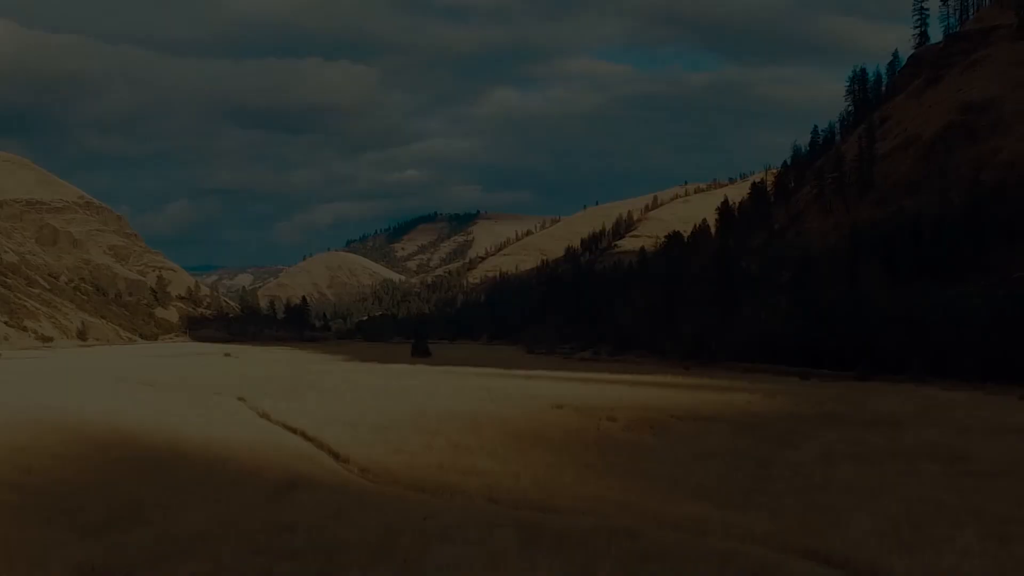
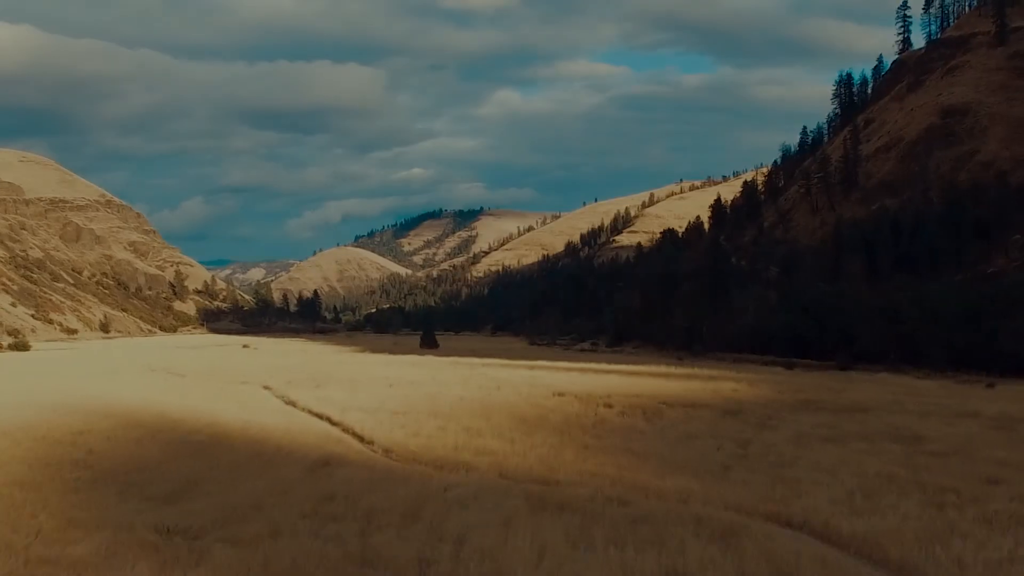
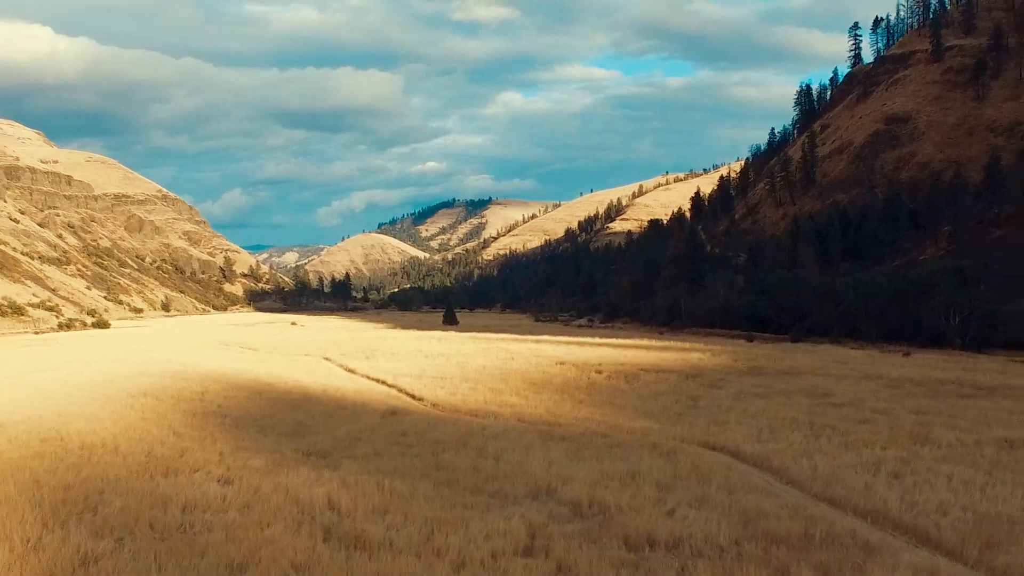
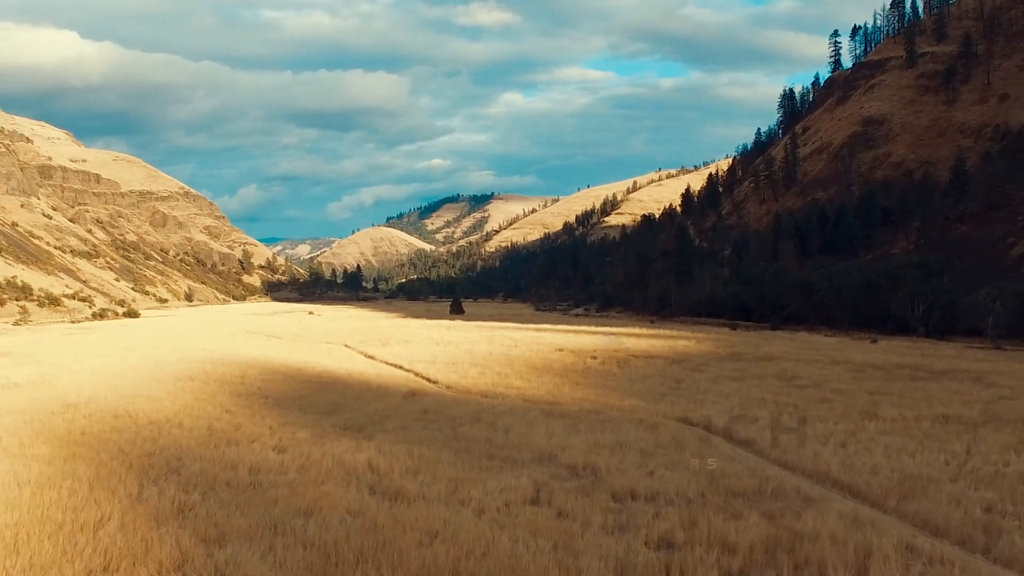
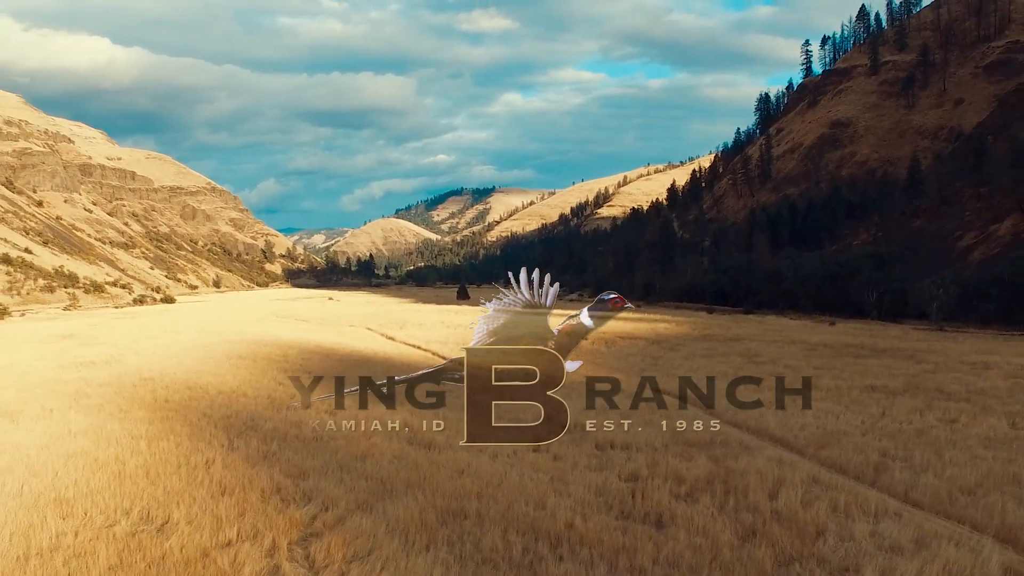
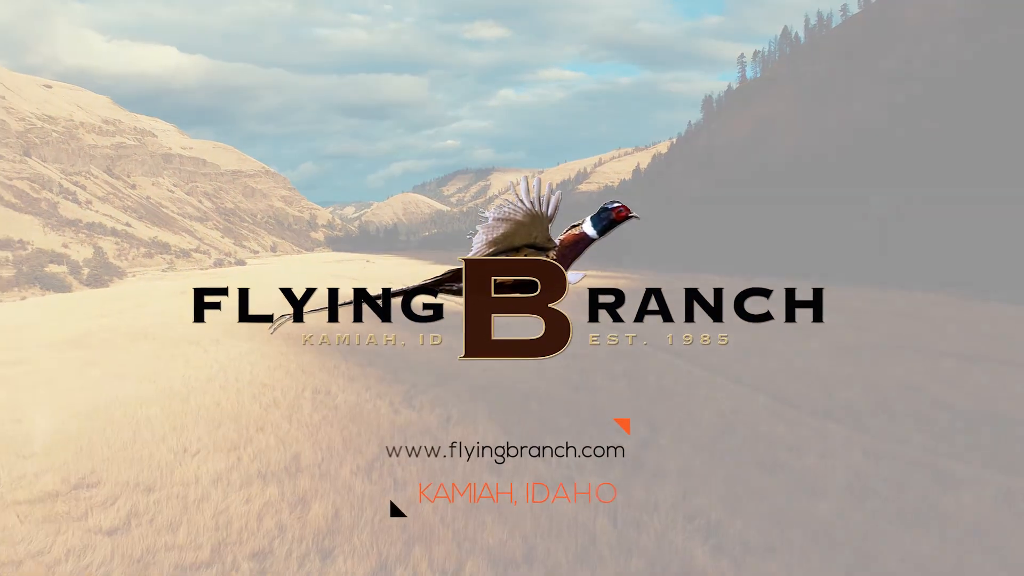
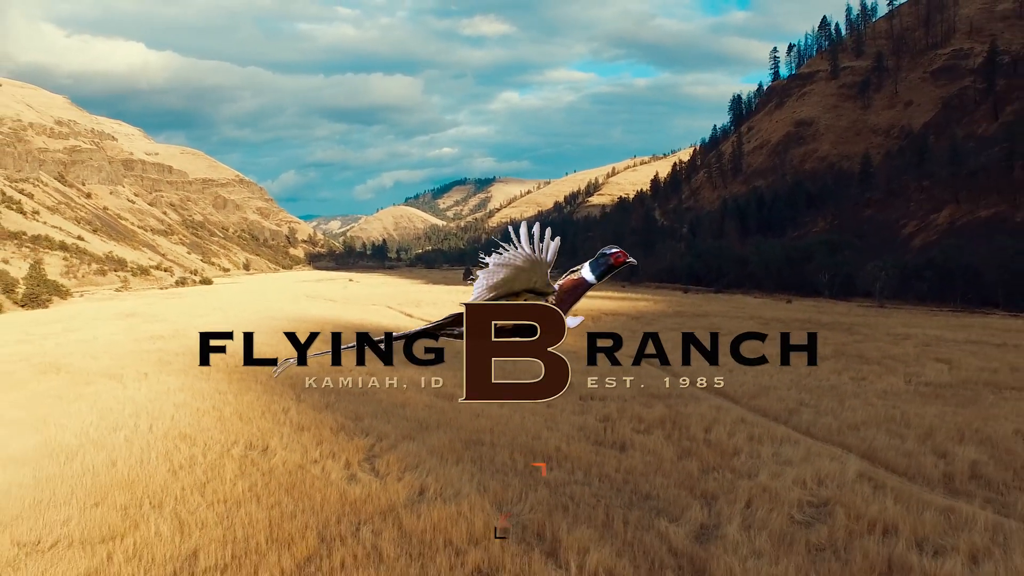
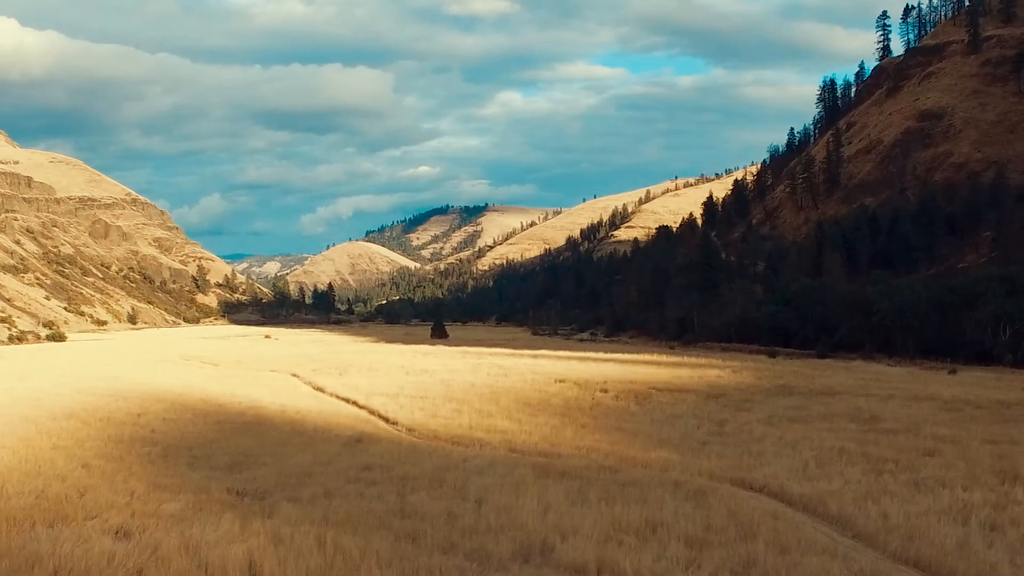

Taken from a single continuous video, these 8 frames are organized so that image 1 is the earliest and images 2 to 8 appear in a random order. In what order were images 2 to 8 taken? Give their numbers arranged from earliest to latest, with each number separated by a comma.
2, 8, 3, 4, 5, 7, 6
